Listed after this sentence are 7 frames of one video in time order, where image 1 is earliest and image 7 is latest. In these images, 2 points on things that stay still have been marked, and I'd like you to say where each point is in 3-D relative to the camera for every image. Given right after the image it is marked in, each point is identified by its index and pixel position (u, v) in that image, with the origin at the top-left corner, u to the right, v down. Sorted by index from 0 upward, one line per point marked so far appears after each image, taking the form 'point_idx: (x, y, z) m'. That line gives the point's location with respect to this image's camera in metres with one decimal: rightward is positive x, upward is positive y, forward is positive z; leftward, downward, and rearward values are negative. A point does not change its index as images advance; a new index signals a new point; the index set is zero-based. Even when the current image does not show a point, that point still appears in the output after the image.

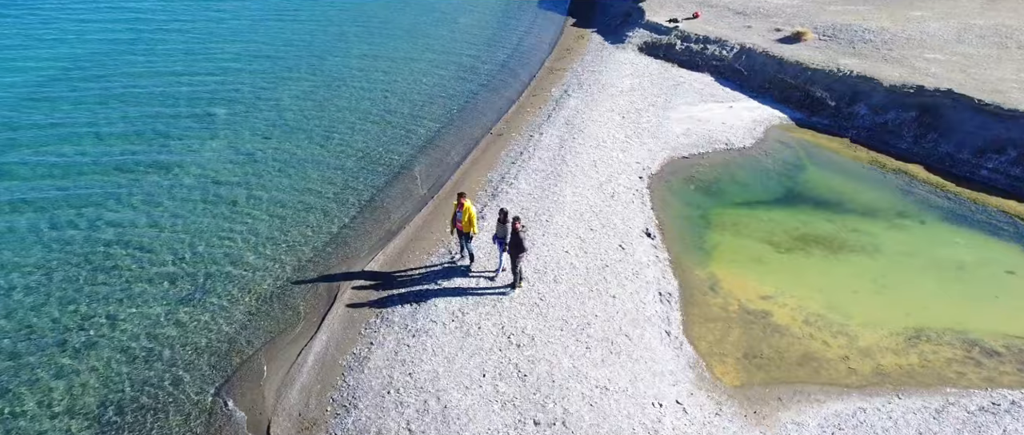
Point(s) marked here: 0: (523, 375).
0: (+0.3, -4.0, +16.3) m
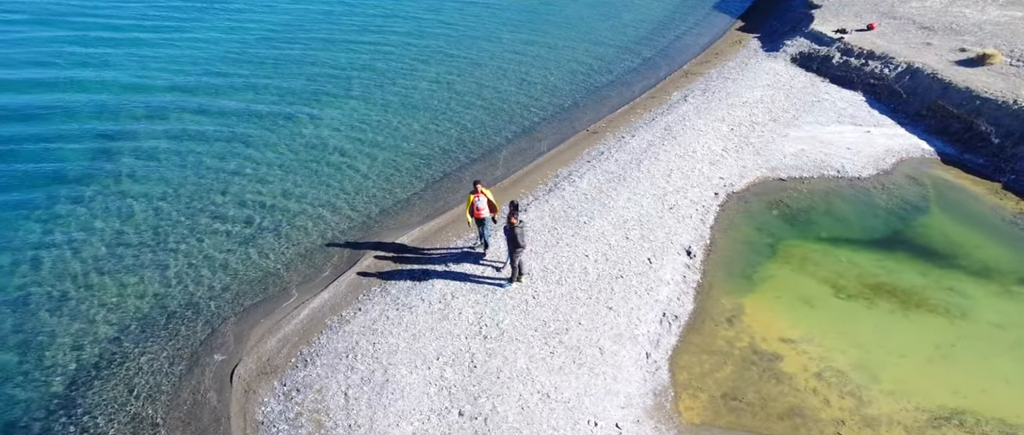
0: (-1.0, -3.8, +16.3) m
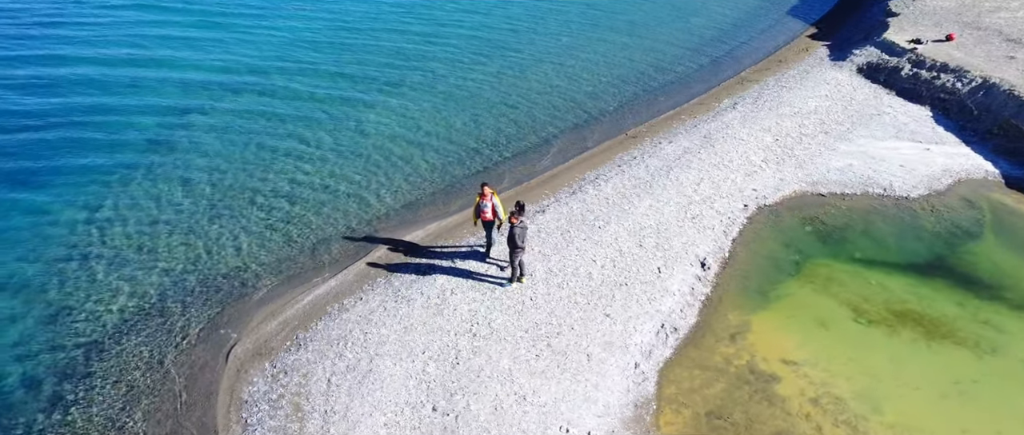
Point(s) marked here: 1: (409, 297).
0: (-1.5, -3.7, +16.5) m
1: (-3.2, -2.5, +19.7) m
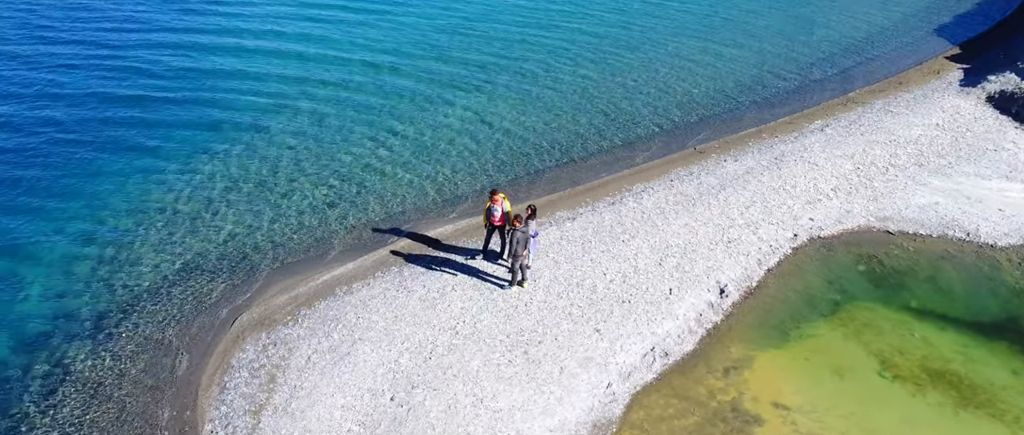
0: (-2.2, -3.7, +17.0) m
1: (-3.2, -2.3, +20.4) m
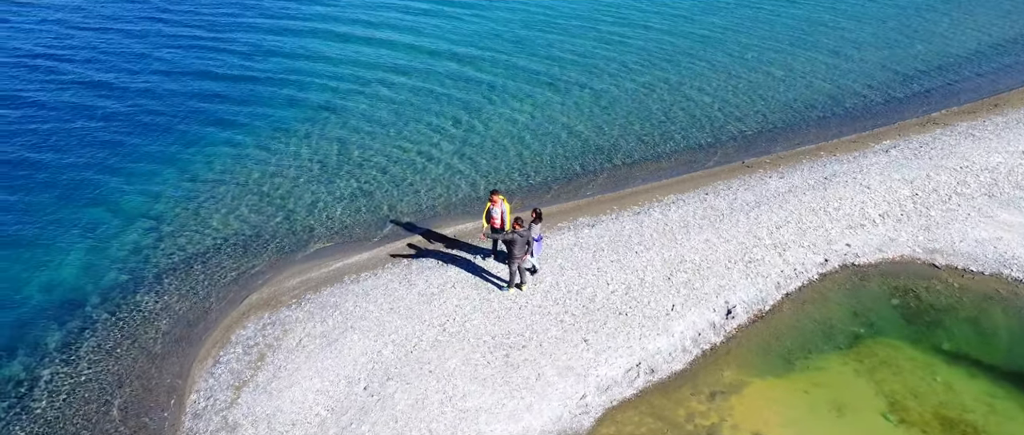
0: (-2.8, -3.6, +17.5) m
1: (-3.2, -2.1, +21.0) m
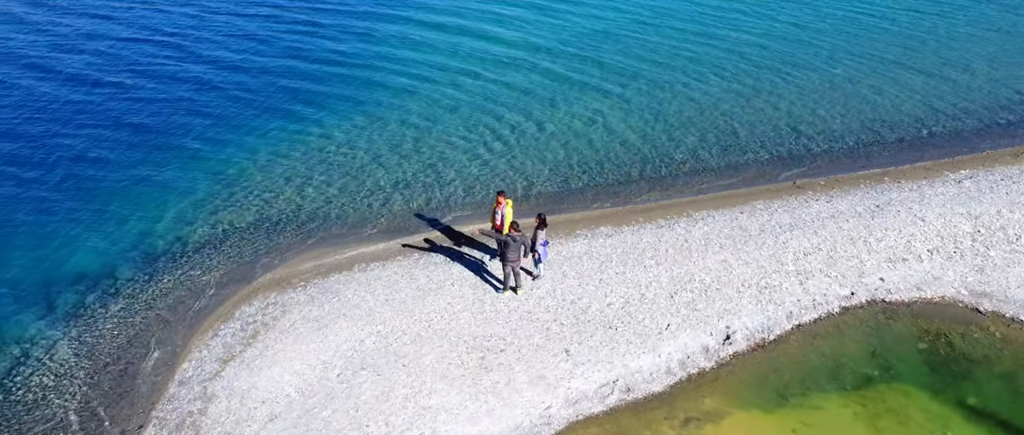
0: (-3.4, -3.5, +18.1) m
1: (-3.3, -2.0, +21.6) m
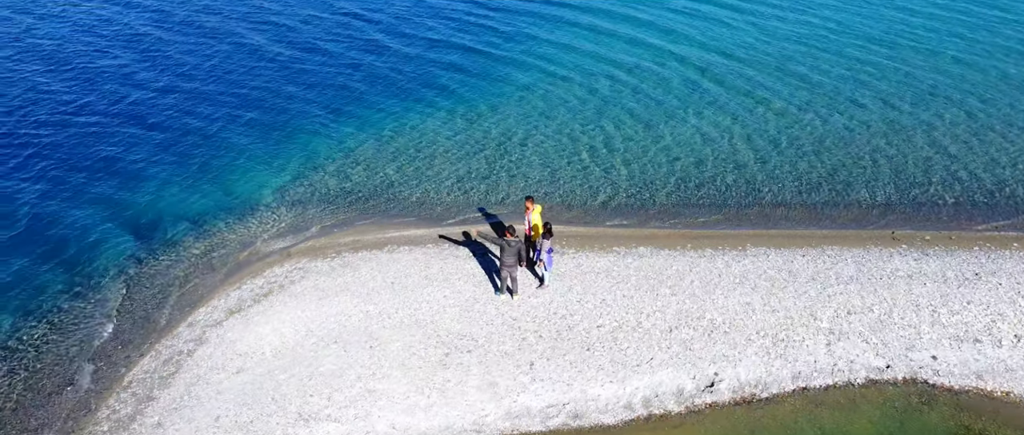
0: (-4.2, -3.3, +19.6) m
1: (-3.0, -1.7, +23.0) m
